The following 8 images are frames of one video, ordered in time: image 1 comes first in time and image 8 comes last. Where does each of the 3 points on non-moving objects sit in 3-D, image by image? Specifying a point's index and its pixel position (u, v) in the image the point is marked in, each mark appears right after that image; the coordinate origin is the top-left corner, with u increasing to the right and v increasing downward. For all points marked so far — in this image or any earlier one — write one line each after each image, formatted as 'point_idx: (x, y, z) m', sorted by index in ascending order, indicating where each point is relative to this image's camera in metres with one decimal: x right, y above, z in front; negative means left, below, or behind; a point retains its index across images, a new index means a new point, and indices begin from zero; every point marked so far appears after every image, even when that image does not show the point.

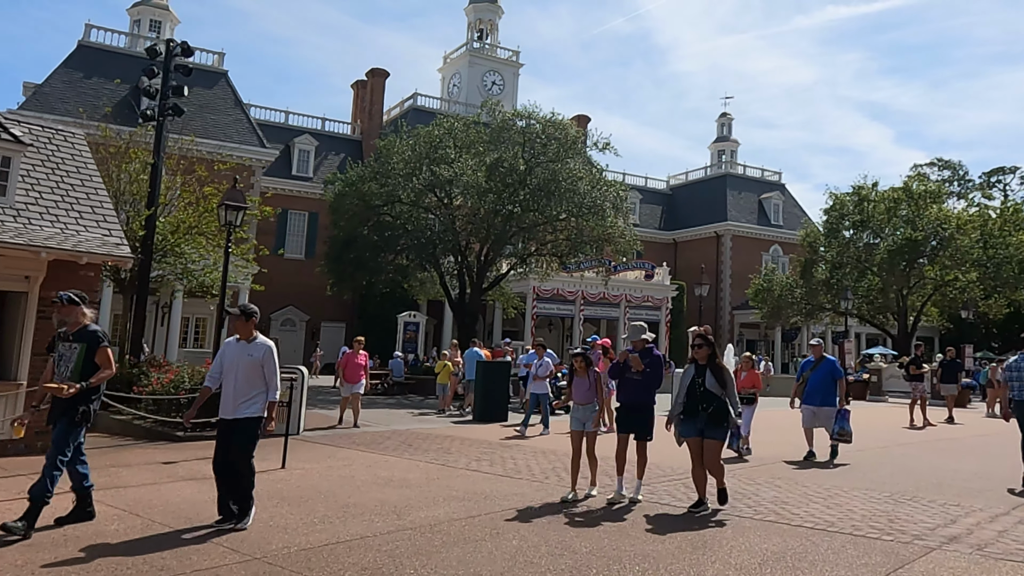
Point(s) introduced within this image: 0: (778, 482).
0: (+2.9, -2.1, +8.2) m
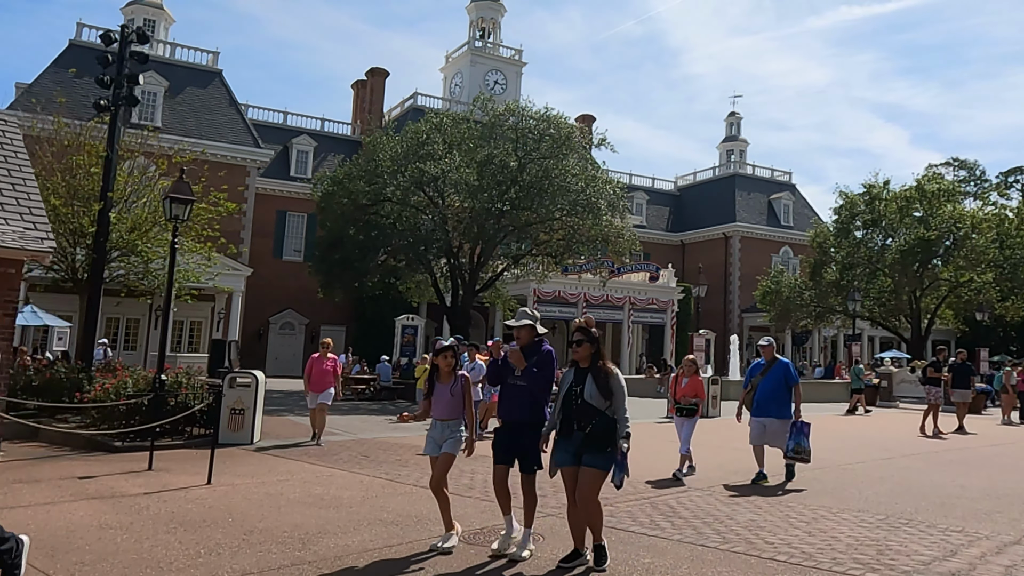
0: (+2.4, -2.1, +7.3) m
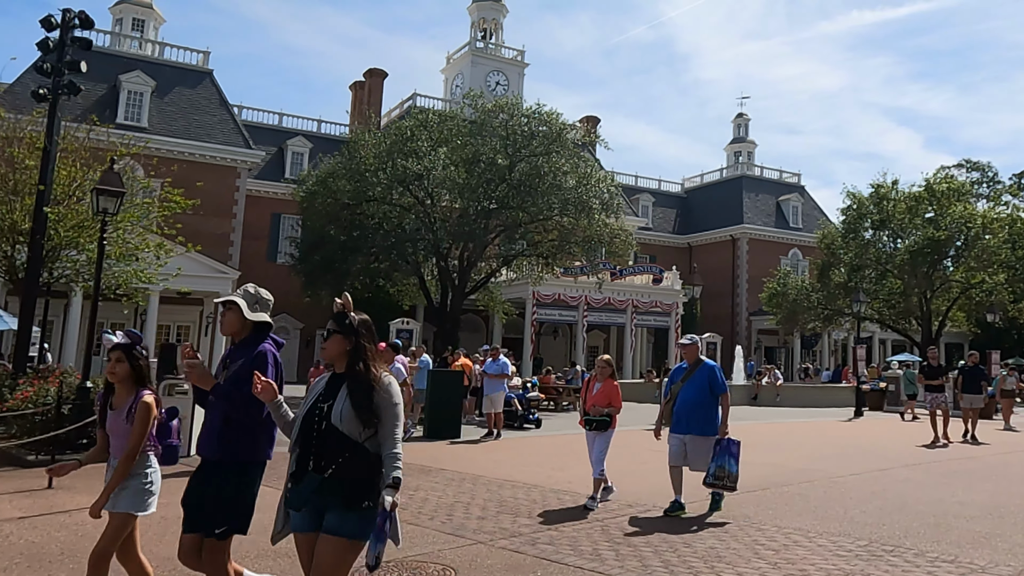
0: (+1.8, -2.0, +6.4) m
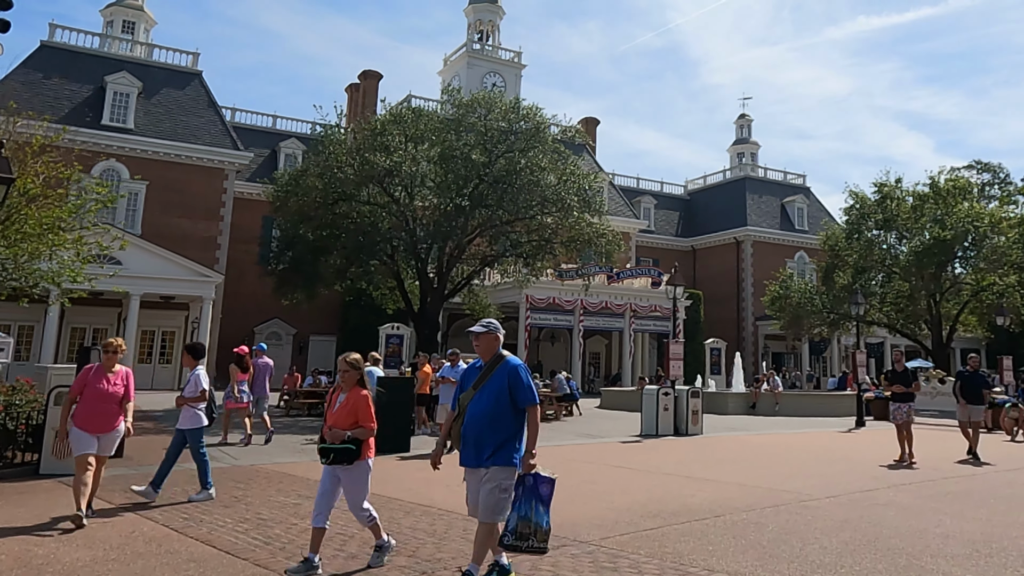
0: (+1.0, -1.9, +5.3) m
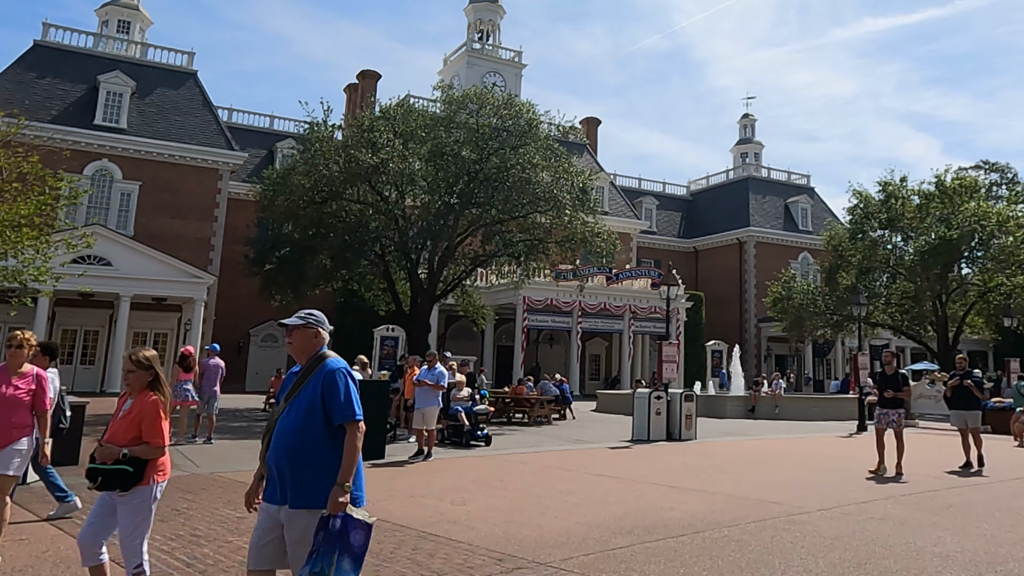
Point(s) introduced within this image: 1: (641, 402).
0: (+0.6, -1.9, +4.7) m
1: (+2.6, -2.3, +15.0) m
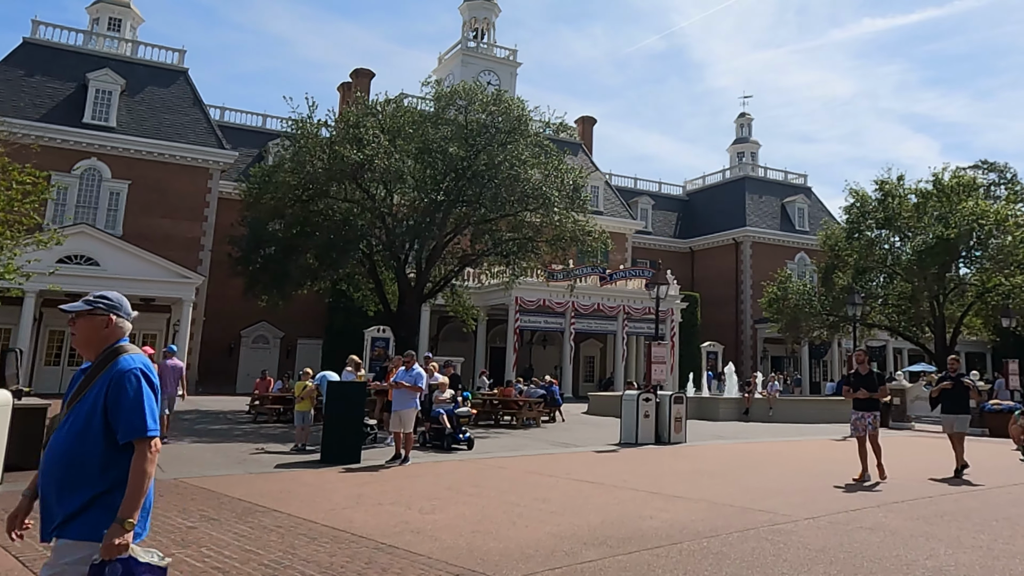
0: (+0.3, -1.9, +4.3) m
1: (+2.3, -2.3, +14.6) m
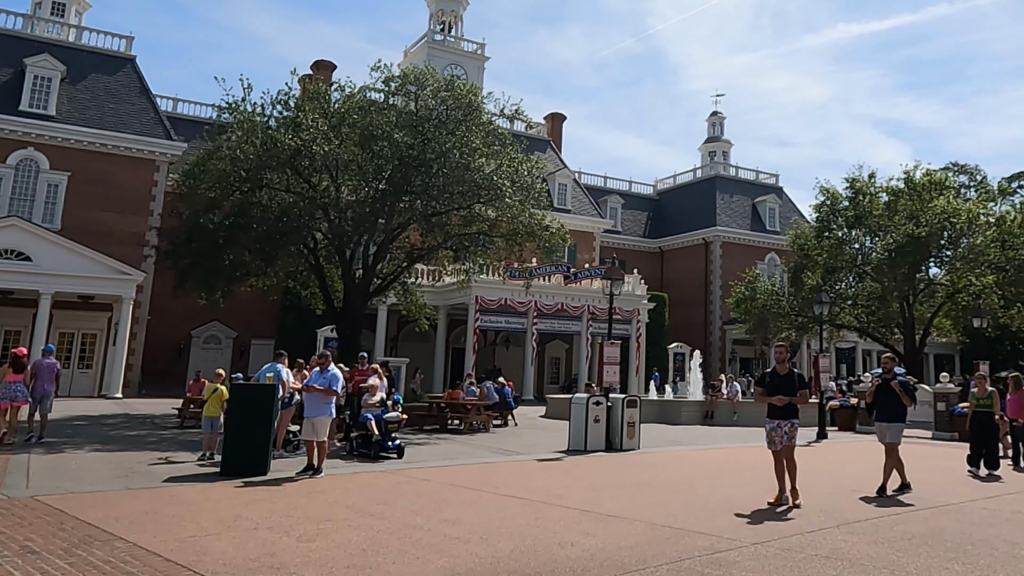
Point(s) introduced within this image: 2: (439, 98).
0: (-0.4, -1.7, +3.2) m
1: (+1.2, -2.2, +13.5) m
2: (-1.8, +4.9, +19.3) m
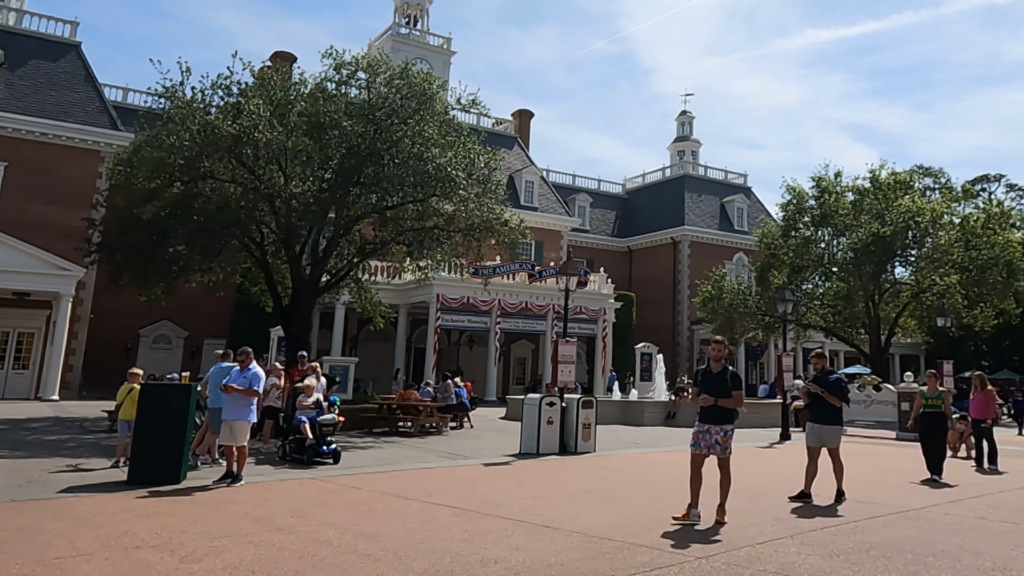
0: (-0.9, -1.6, +2.5) m
1: (+0.3, -2.1, +12.8) m
2: (-2.9, +5.0, +18.5) m
